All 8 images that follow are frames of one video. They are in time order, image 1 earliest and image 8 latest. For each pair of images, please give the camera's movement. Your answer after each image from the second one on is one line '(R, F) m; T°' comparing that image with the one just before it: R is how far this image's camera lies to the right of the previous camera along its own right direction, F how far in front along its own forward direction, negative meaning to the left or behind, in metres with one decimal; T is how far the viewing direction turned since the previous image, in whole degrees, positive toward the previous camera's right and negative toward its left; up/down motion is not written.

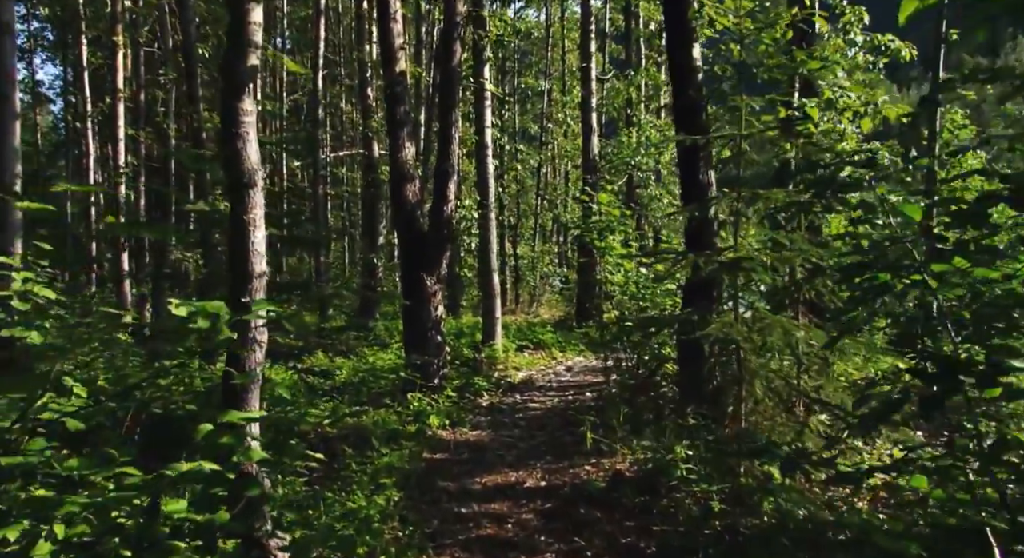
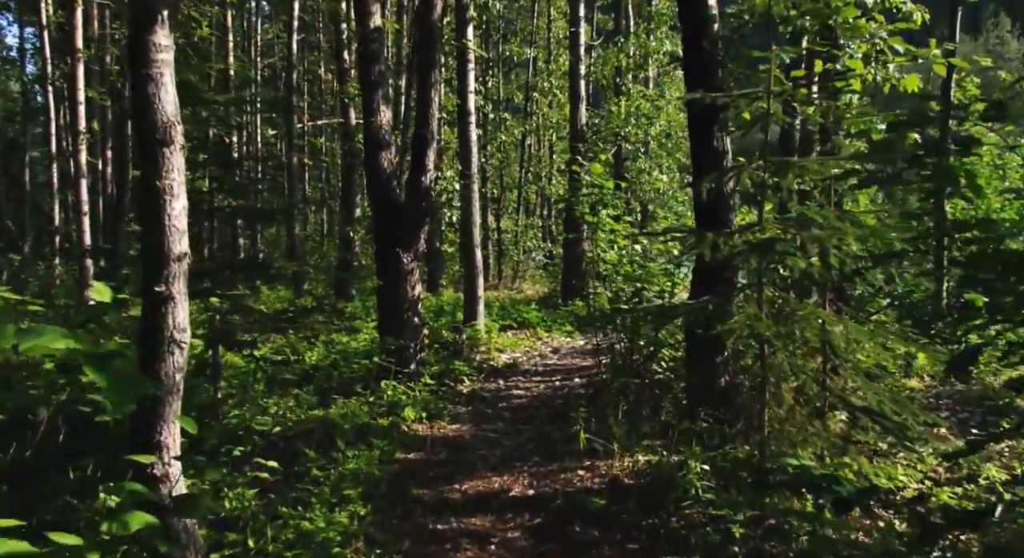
(0.0, +1.1) m; +1°
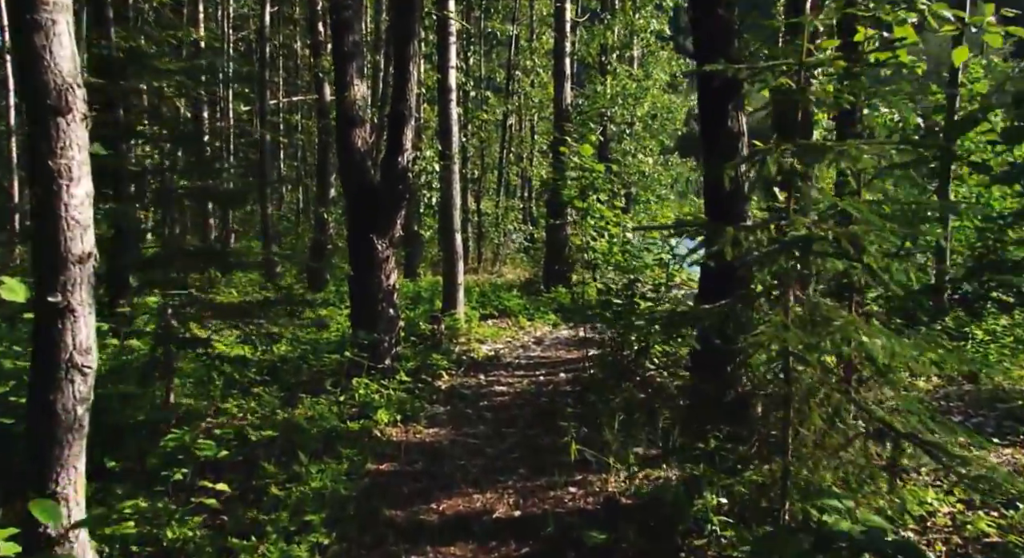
(0.0, +0.9) m; +1°
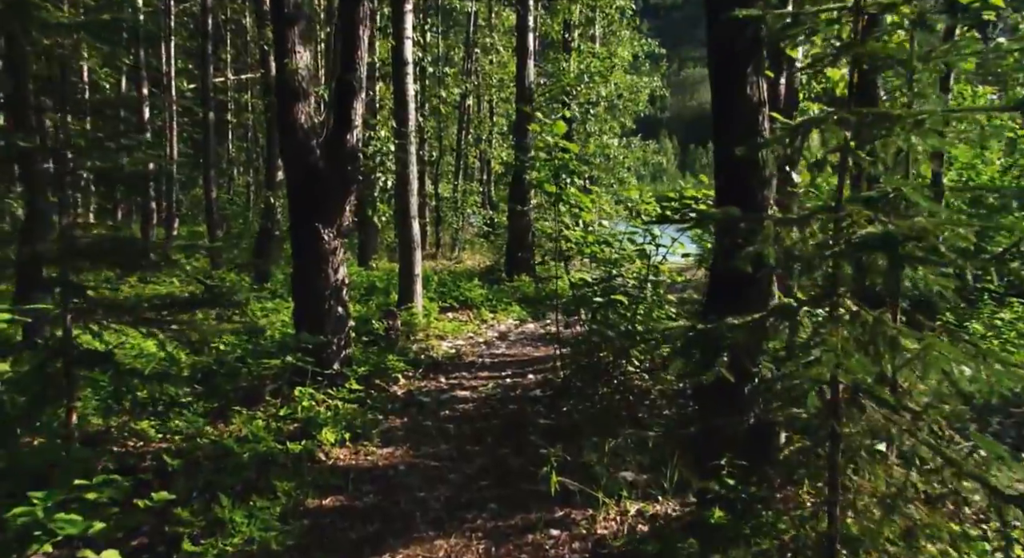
(-0.1, +1.3) m; +2°
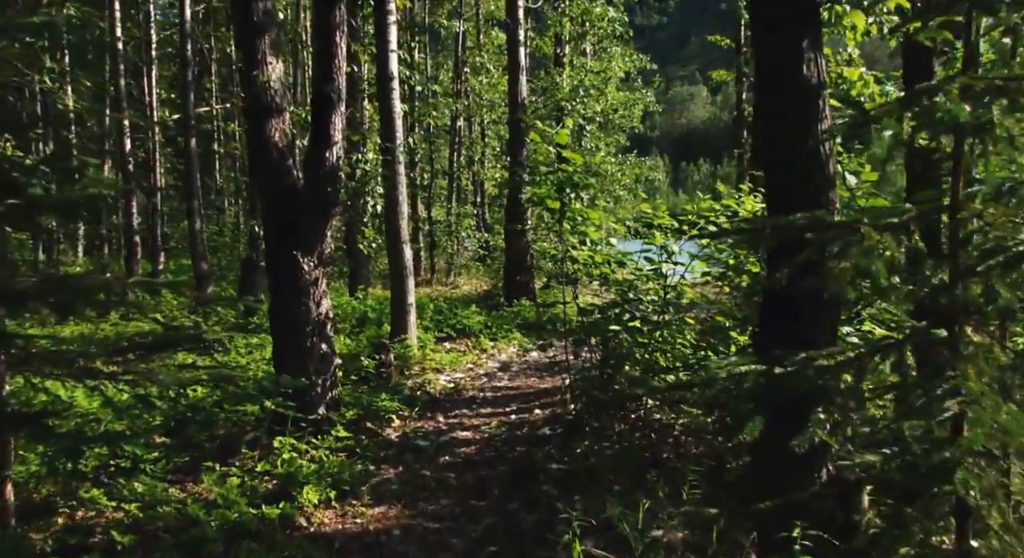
(0.0, +1.1) m; 0°
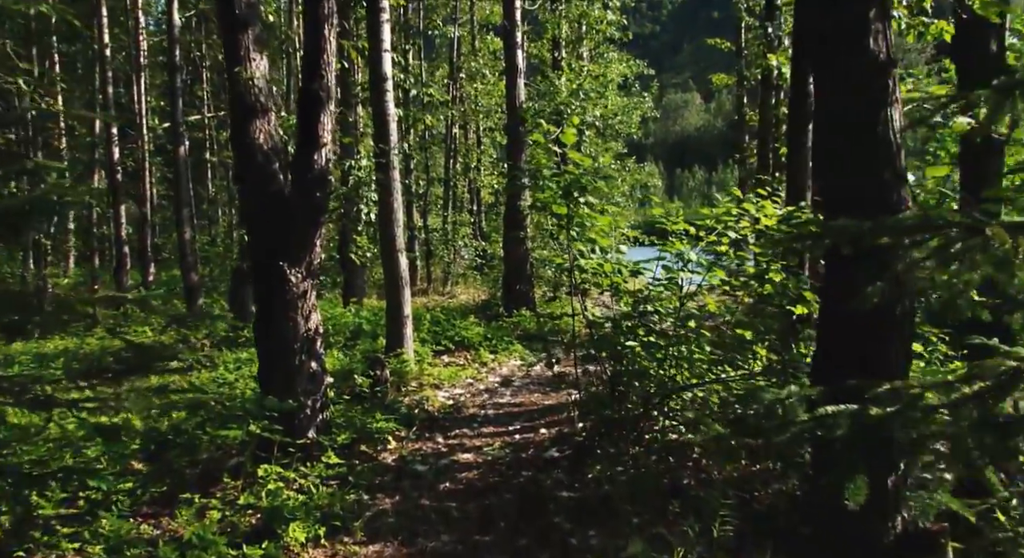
(-0.1, +0.7) m; 0°
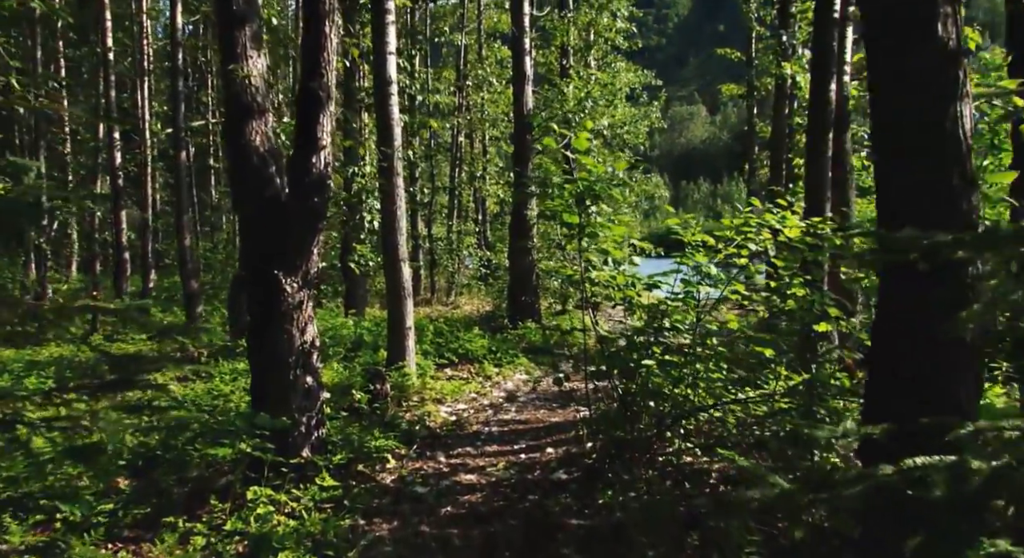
(0.0, +0.5) m; 0°
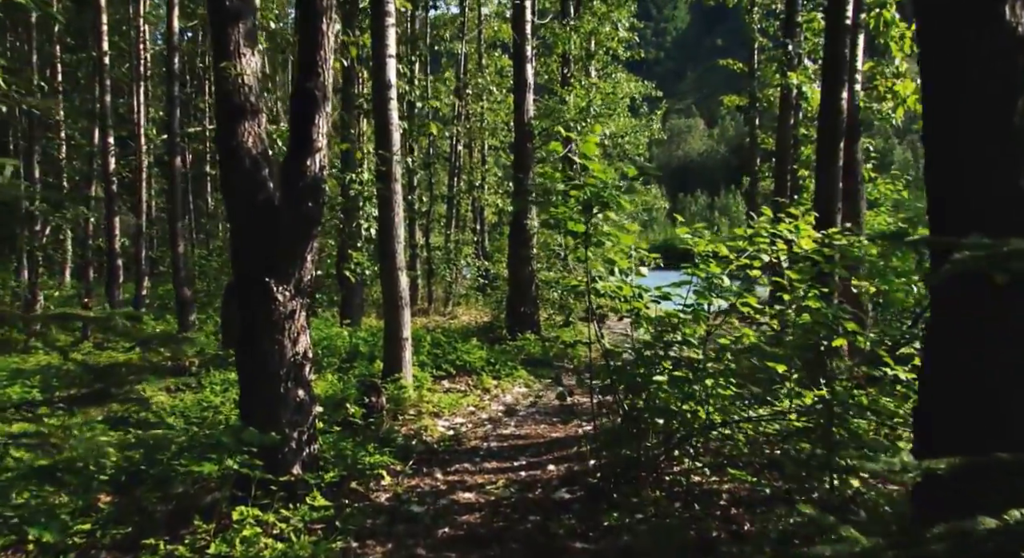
(0.0, +0.4) m; 0°
